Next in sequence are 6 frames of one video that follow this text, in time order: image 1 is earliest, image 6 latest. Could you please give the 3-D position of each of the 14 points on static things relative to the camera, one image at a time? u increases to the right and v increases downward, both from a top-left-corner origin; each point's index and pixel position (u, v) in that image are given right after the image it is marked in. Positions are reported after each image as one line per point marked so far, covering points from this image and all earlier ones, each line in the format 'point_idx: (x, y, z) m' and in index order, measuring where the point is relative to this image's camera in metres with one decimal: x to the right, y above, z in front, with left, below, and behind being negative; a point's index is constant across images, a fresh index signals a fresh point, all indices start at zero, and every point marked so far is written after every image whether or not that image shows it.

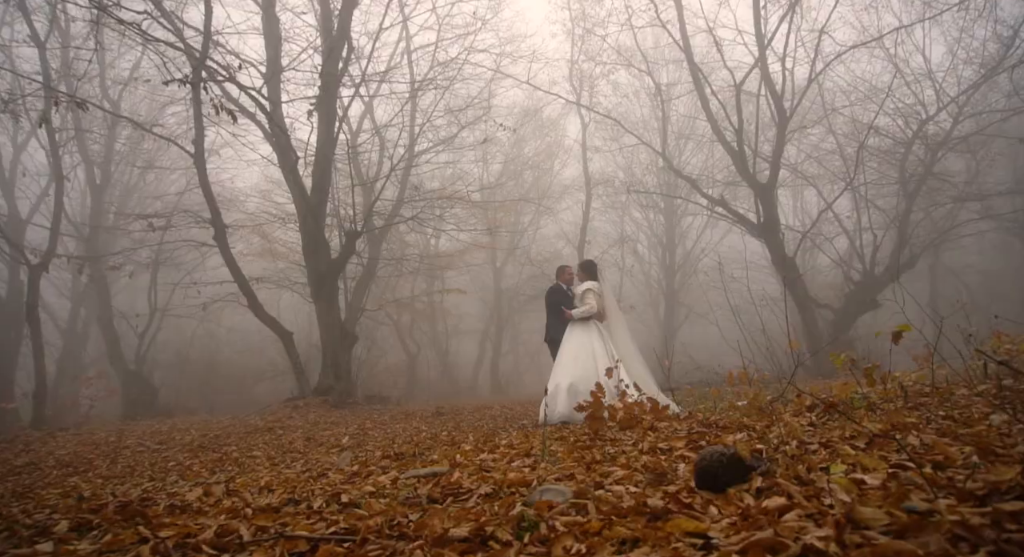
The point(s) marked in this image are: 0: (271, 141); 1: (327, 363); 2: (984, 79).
0: (-4.4, +2.5, +12.2) m
1: (-3.5, -1.6, +12.8) m
2: (+9.6, +4.1, +13.8) m
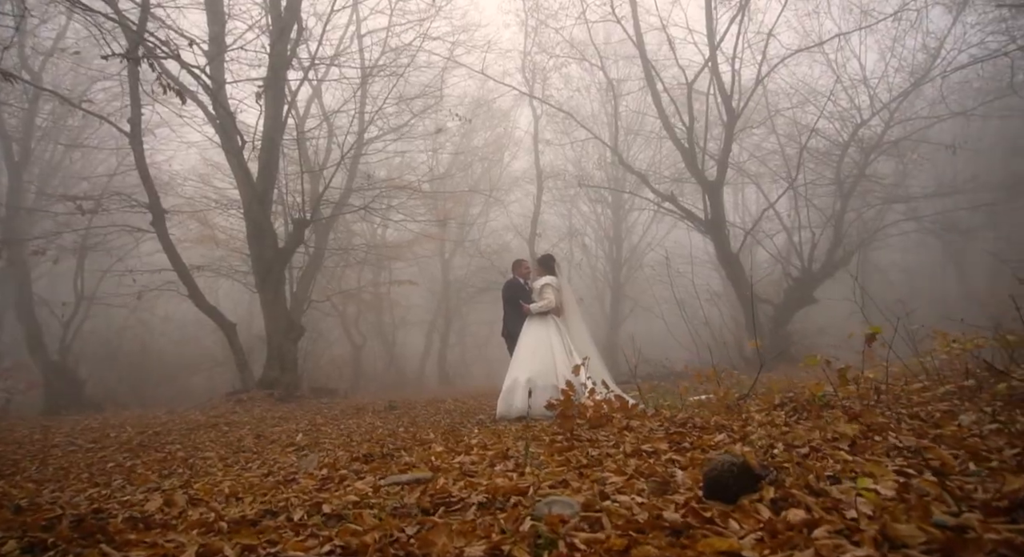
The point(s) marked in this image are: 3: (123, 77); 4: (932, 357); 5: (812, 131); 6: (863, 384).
0: (-5.2, +2.7, +11.7) m
1: (-4.4, -1.4, +12.4) m
2: (+8.6, +4.1, +14.4) m
3: (-6.0, +3.1, +10.2) m
4: (+3.6, -0.7, +5.7) m
5: (+6.6, +3.2, +14.8) m
6: (+2.3, -0.7, +4.2) m
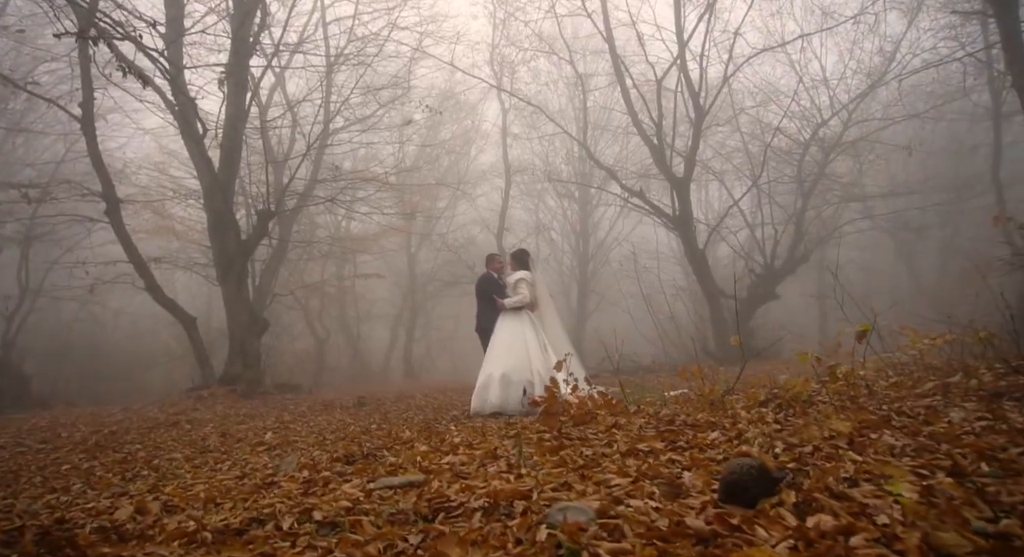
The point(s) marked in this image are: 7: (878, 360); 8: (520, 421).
0: (-5.7, +2.8, +11.3) m
1: (-5.0, -1.3, +12.1) m
2: (+8.0, +4.2, +14.8) m
3: (-6.4, +3.2, +9.8) m
4: (+3.4, -0.7, +5.8) m
5: (+5.9, +3.3, +15.1) m
6: (+2.2, -0.7, +4.3) m
7: (+3.0, -0.7, +5.4) m
8: (+0.1, -0.9, +4.4) m
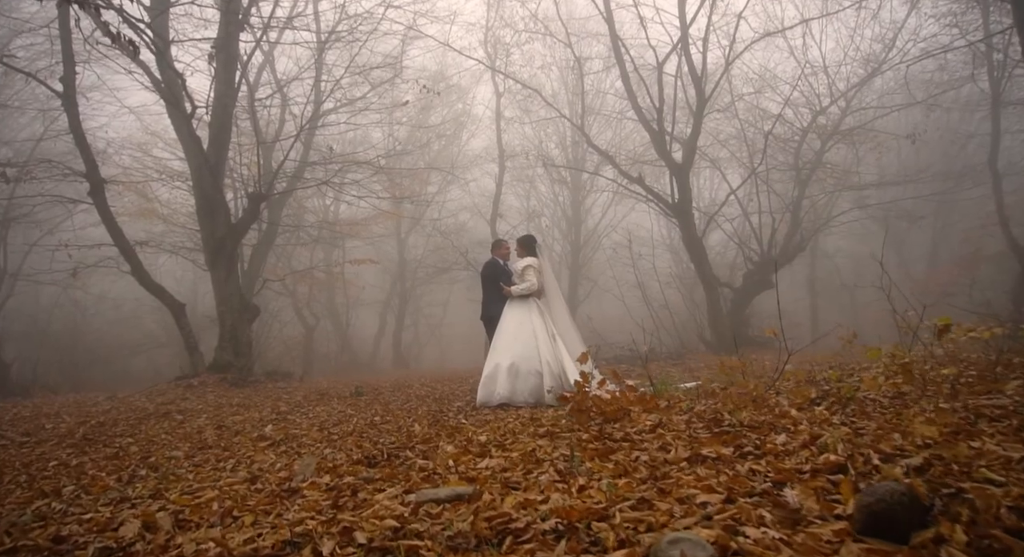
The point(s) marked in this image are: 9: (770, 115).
0: (-5.7, +3.1, +10.8) m
1: (-5.0, -1.0, +11.7) m
2: (+7.9, +4.5, +14.6) m
3: (-6.4, +3.5, +9.3) m
4: (+3.5, -0.6, +5.6) m
5: (+5.9, +3.6, +14.8) m
6: (+2.3, -0.6, +4.1) m
7: (+3.1, -0.6, +5.2) m
8: (+0.2, -0.9, +4.2) m
9: (+6.4, +4.0, +16.5) m
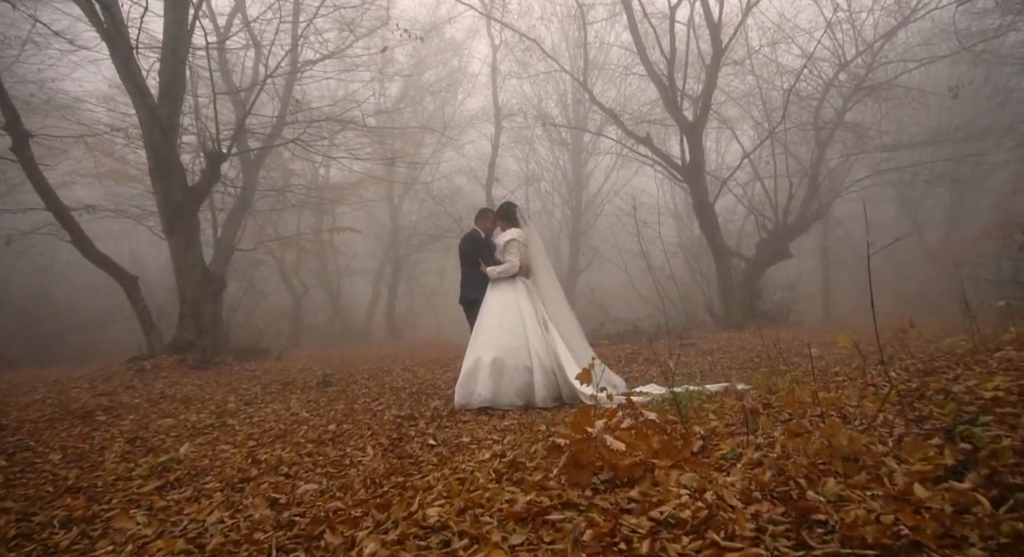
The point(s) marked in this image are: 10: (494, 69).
0: (-5.8, +3.5, +9.4) m
1: (-5.1, -0.6, +10.5) m
2: (+7.8, +5.0, +13.1) m
3: (-6.5, +3.8, +7.9) m
4: (+3.4, -0.4, +4.4) m
5: (+5.8, +4.2, +13.4) m
6: (+2.2, -0.6, +2.9) m
7: (+3.0, -0.5, +4.0) m
8: (+0.1, -0.8, +3.0) m
9: (+6.3, +4.7, +15.0) m
10: (-0.5, +6.0, +19.1) m
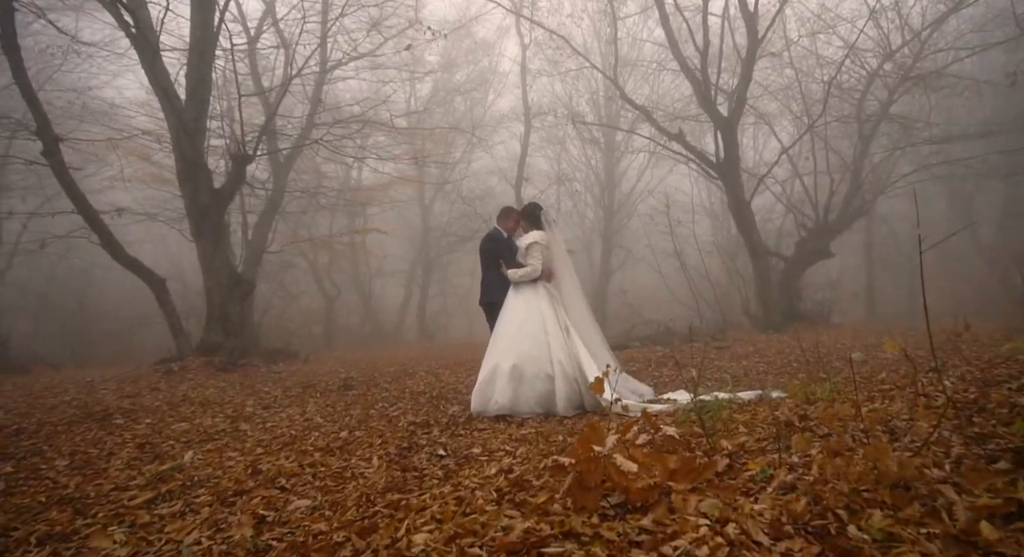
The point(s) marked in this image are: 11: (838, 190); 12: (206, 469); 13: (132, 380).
0: (-5.4, +3.5, +9.5) m
1: (-4.7, -0.6, +10.5) m
2: (+8.4, +5.0, +12.4) m
3: (-6.2, +3.8, +8.0) m
4: (+3.4, -0.4, +4.0) m
5: (+6.3, +4.2, +12.8) m
6: (+2.2, -0.5, +2.5) m
7: (+3.1, -0.5, +3.6) m
8: (+0.1, -0.8, +2.7) m
9: (+6.9, +4.7, +14.4) m
10: (+0.3, +6.0, +18.9) m
11: (+7.4, +2.0, +15.0) m
12: (-1.8, -1.1, +3.9) m
13: (-5.3, -1.4, +9.2) m
